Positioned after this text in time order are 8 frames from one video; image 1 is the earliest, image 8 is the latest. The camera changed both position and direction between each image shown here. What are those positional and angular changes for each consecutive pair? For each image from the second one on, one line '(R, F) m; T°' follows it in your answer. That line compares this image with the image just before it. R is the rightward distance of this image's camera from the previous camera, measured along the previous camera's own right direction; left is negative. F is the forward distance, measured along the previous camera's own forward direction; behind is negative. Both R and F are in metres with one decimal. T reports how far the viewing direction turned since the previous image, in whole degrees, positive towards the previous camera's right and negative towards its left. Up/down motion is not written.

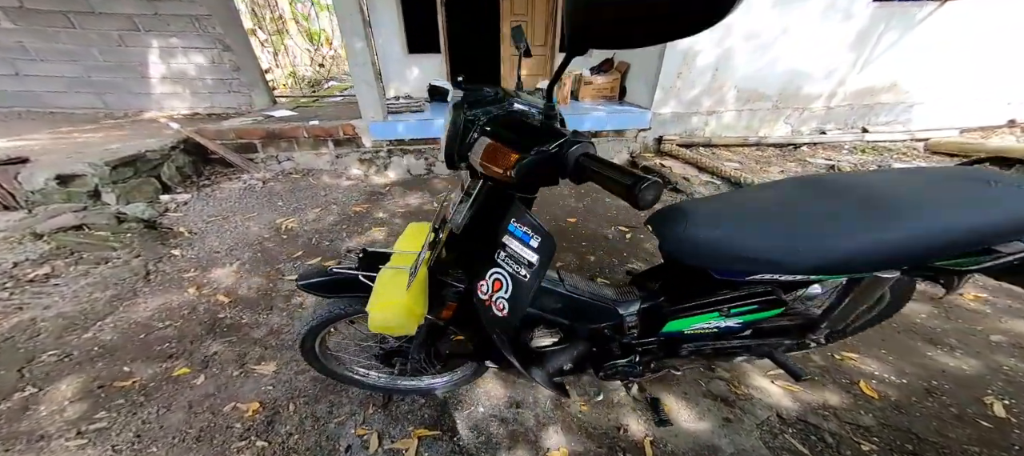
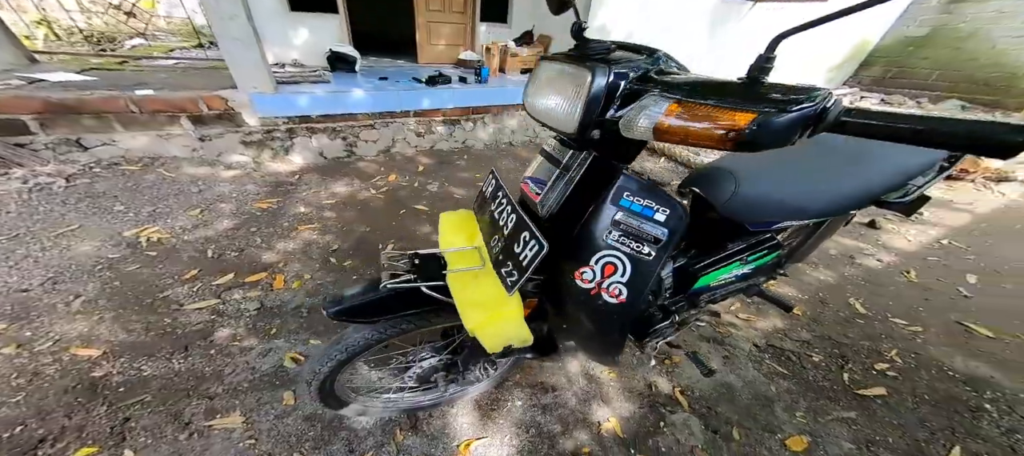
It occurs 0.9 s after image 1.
(-0.5, +0.2) m; +19°
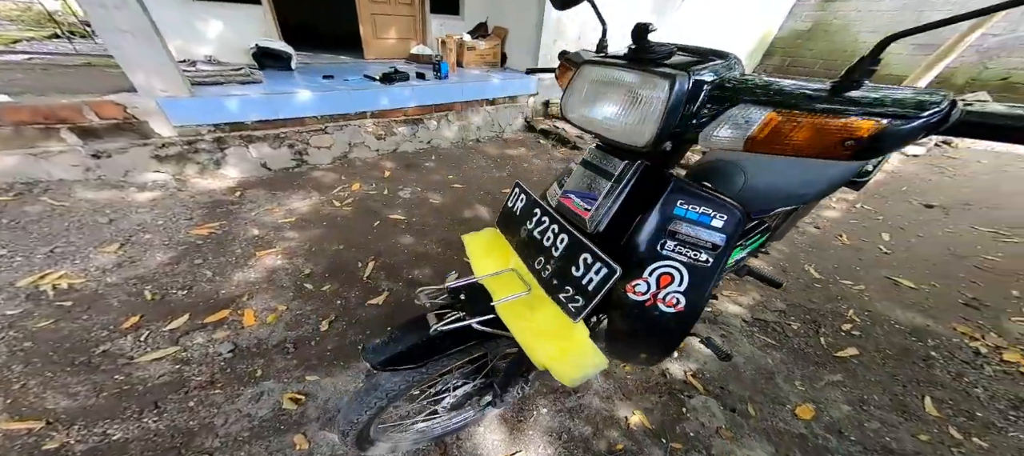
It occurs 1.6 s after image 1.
(-0.2, +0.1) m; +9°
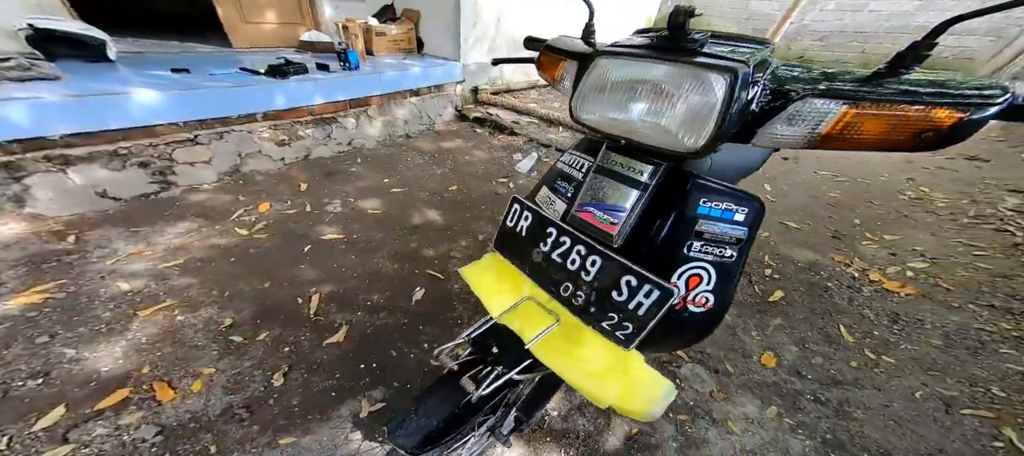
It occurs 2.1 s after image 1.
(-0.2, +0.1) m; +14°
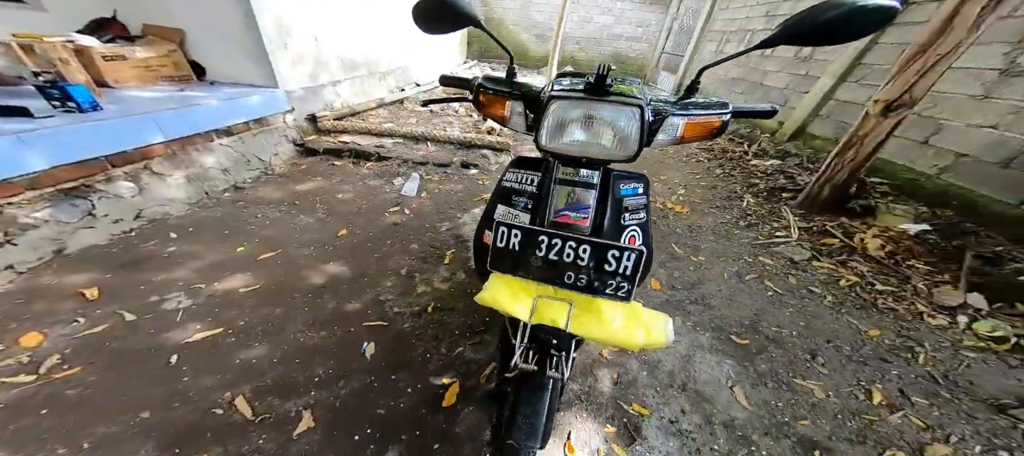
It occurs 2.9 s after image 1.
(-0.4, 0.0) m; +25°
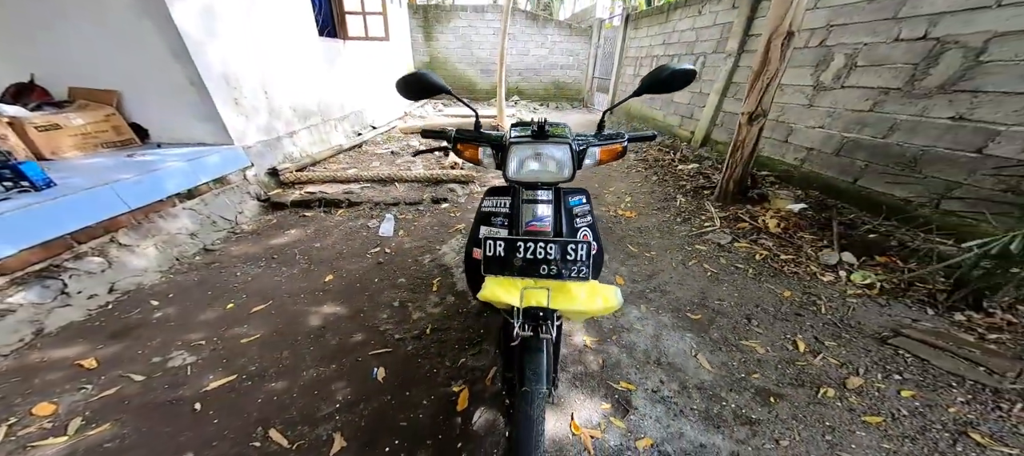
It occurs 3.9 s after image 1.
(-0.1, -0.3) m; +7°
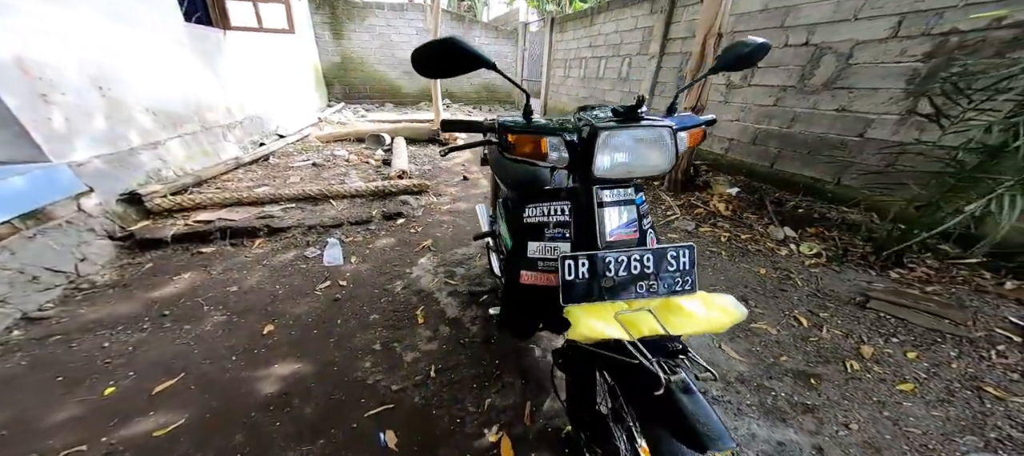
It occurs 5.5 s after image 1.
(-0.4, +0.3) m; +14°
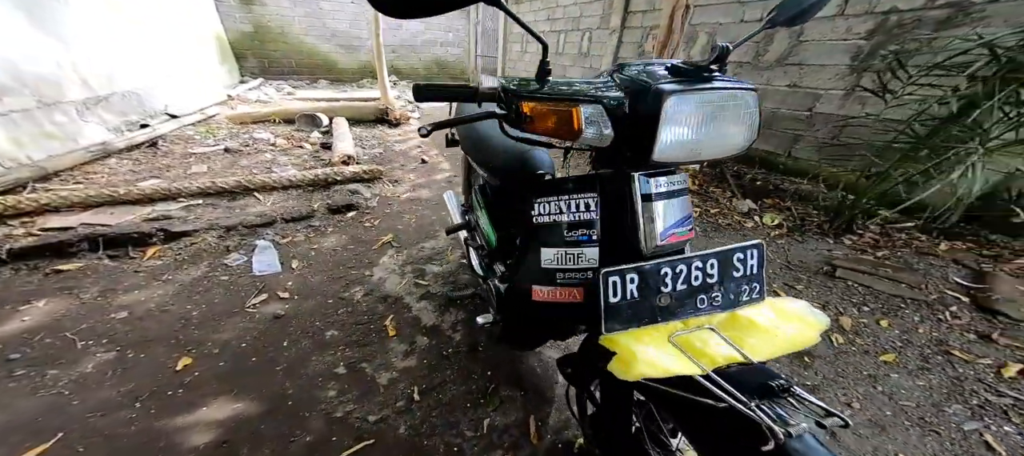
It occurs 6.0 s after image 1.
(-0.1, +0.2) m; +8°
